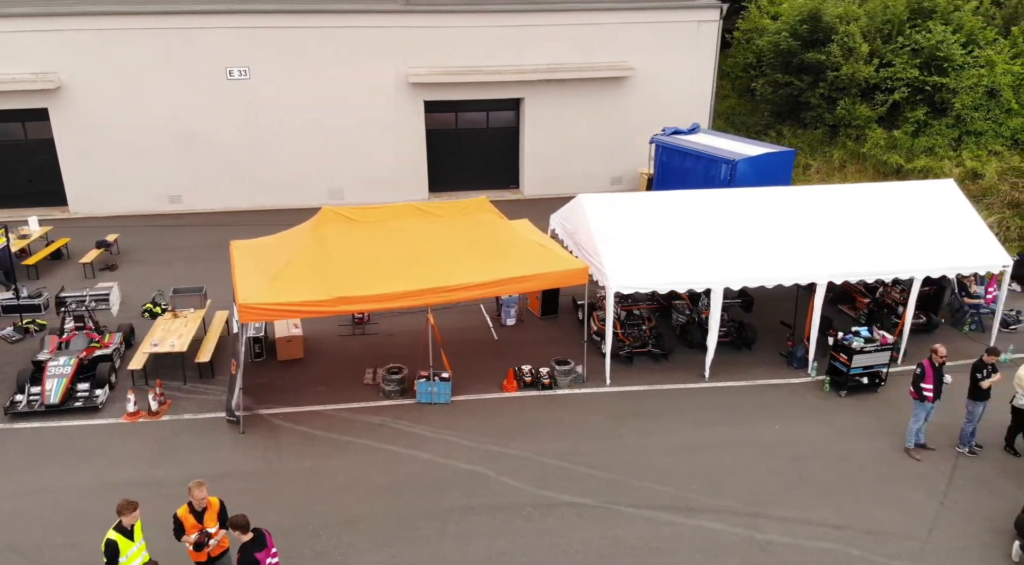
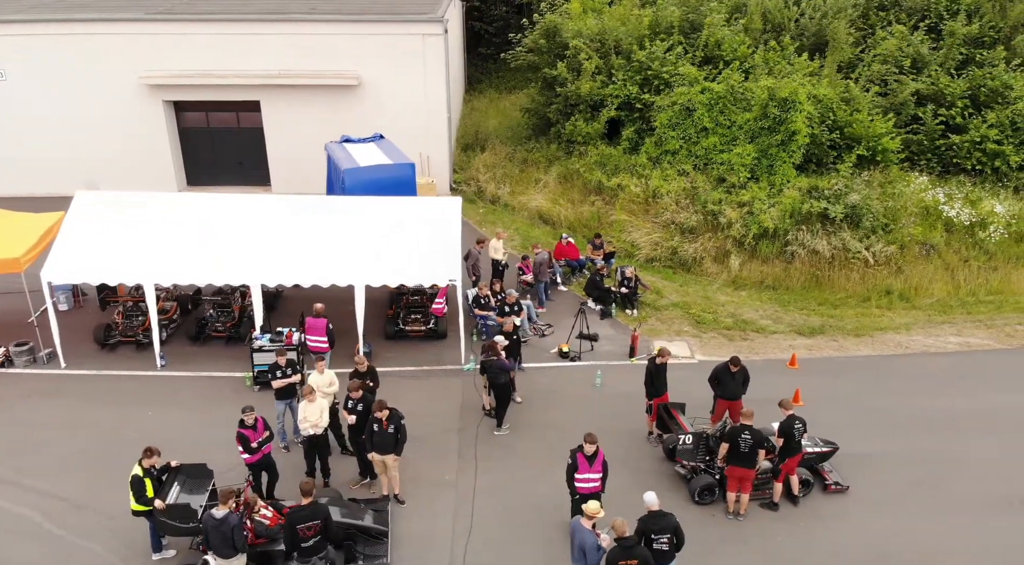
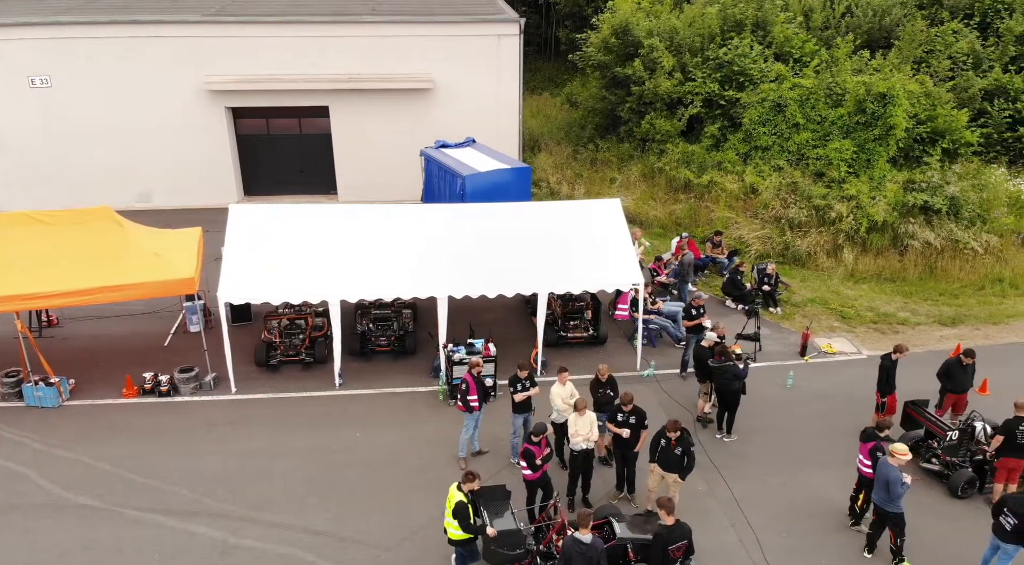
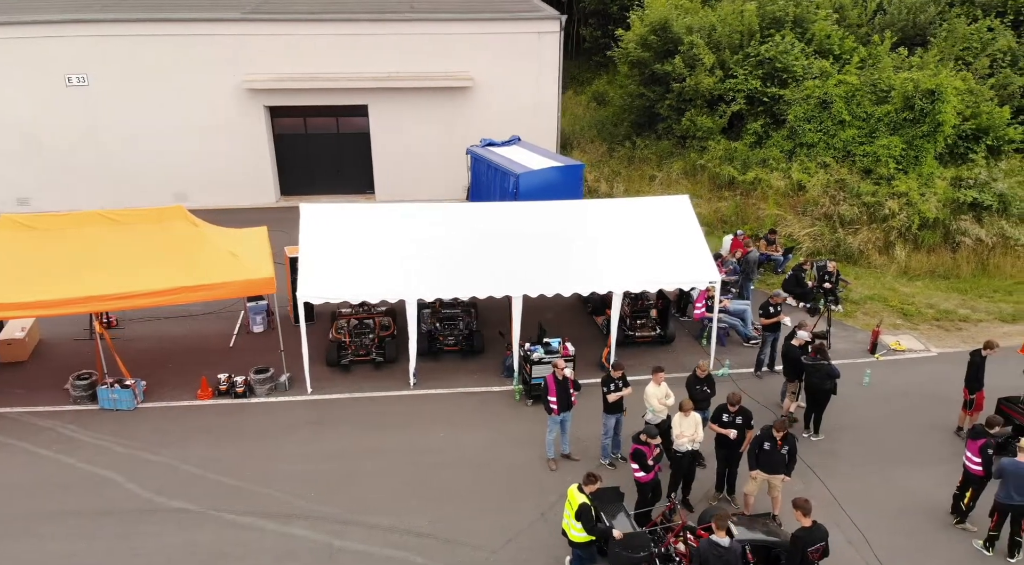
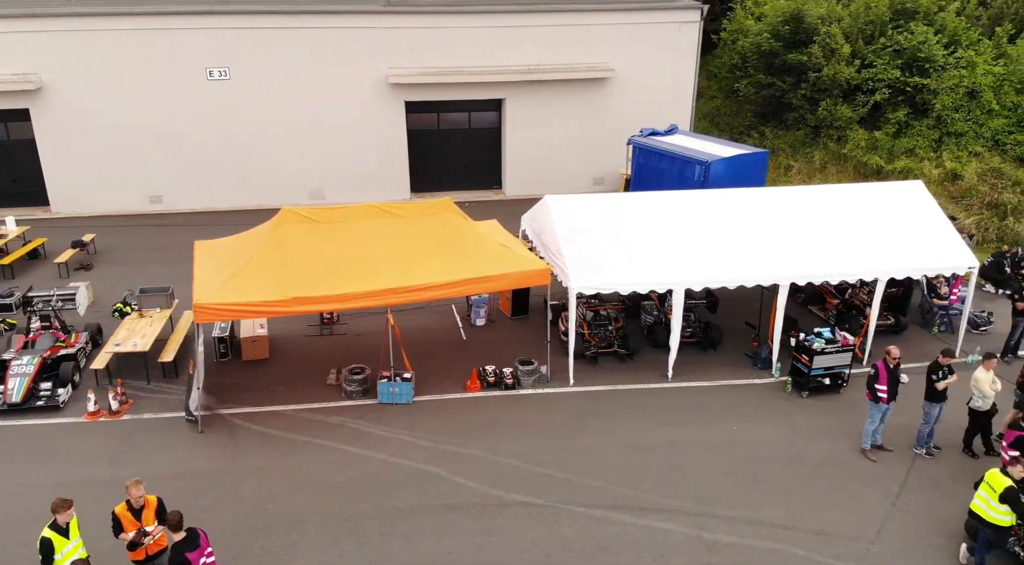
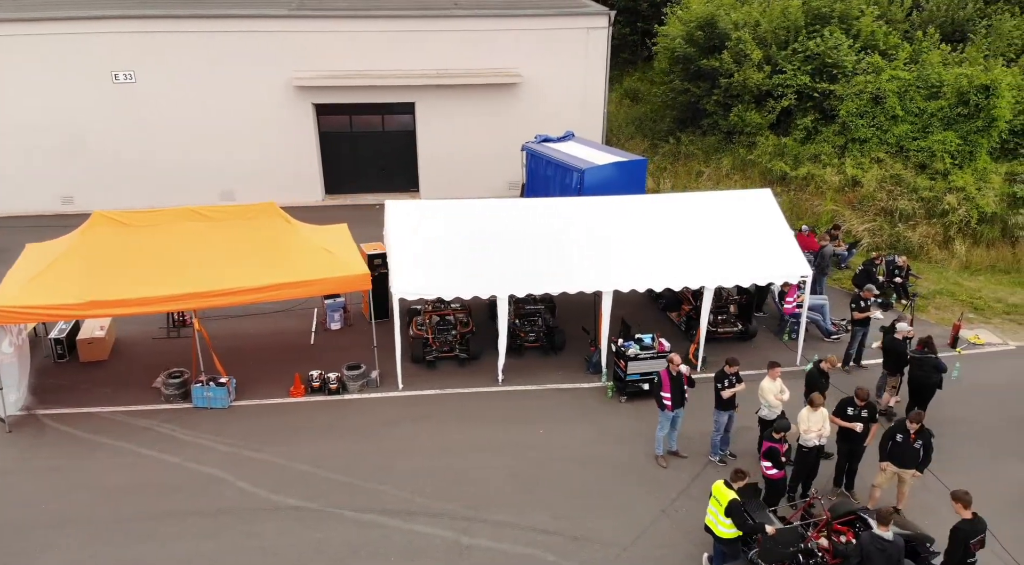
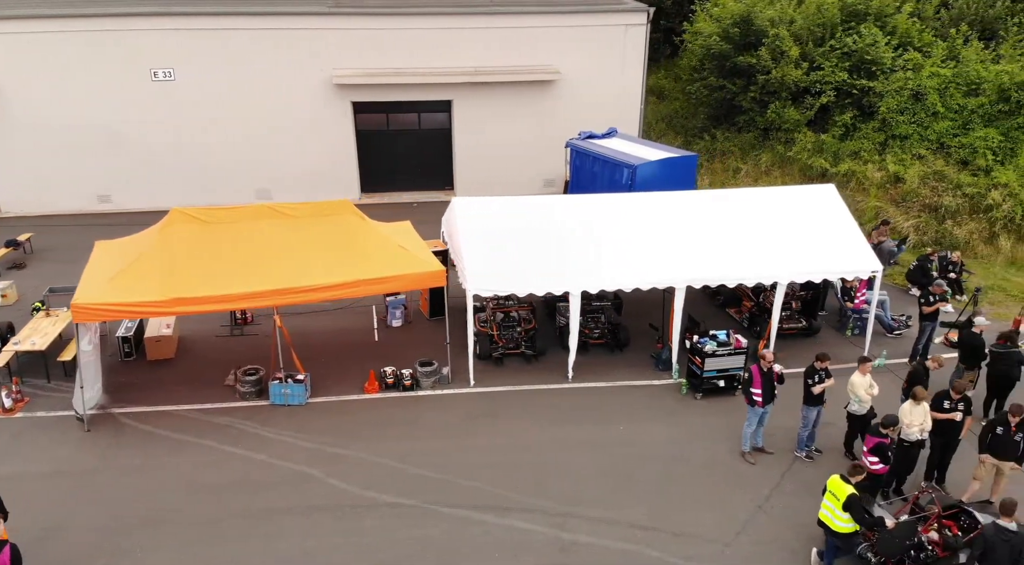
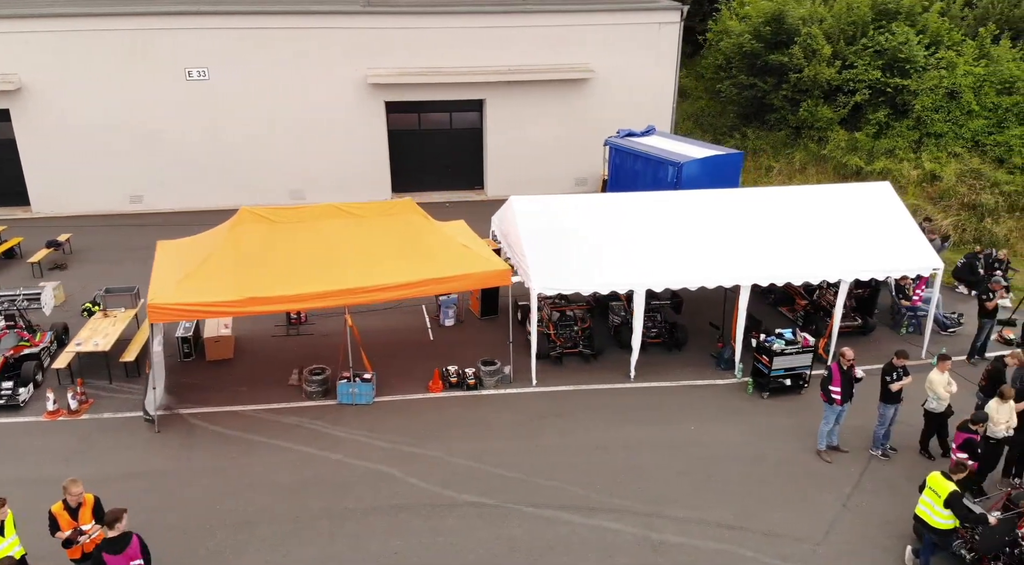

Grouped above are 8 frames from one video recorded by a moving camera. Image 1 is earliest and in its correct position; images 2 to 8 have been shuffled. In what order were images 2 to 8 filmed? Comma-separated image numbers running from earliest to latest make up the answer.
5, 8, 7, 6, 4, 3, 2
